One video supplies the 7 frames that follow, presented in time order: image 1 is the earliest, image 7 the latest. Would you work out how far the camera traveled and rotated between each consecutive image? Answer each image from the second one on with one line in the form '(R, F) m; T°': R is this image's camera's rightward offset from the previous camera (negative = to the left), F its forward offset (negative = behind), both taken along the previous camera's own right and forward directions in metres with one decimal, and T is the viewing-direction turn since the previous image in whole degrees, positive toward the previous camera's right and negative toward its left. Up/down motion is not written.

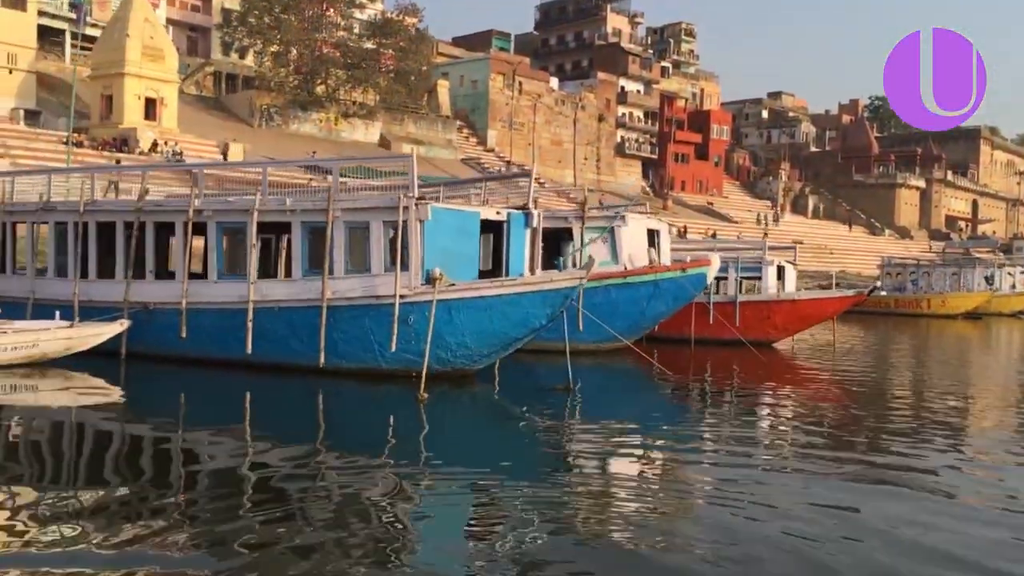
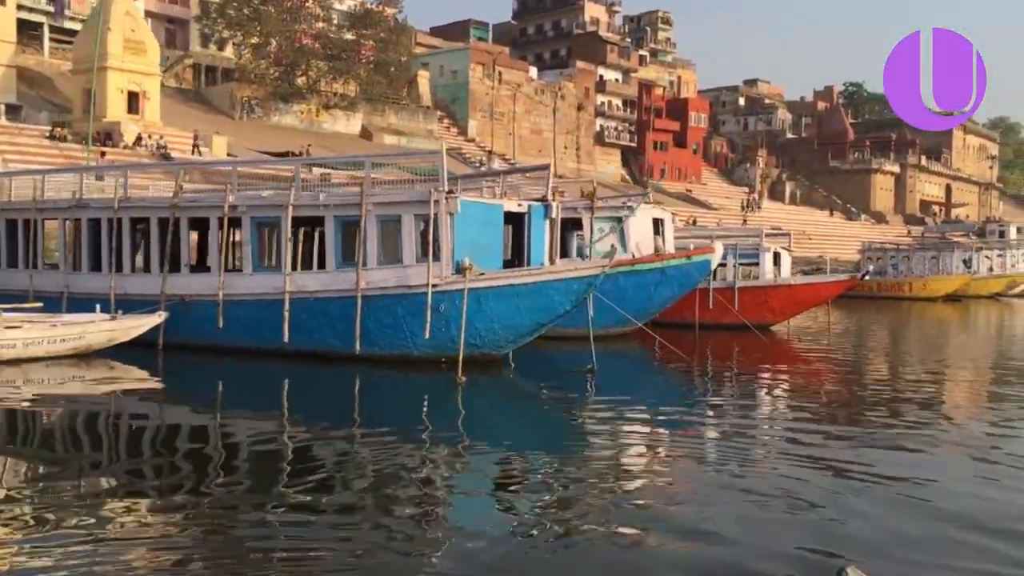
(-0.4, -0.4) m; +1°
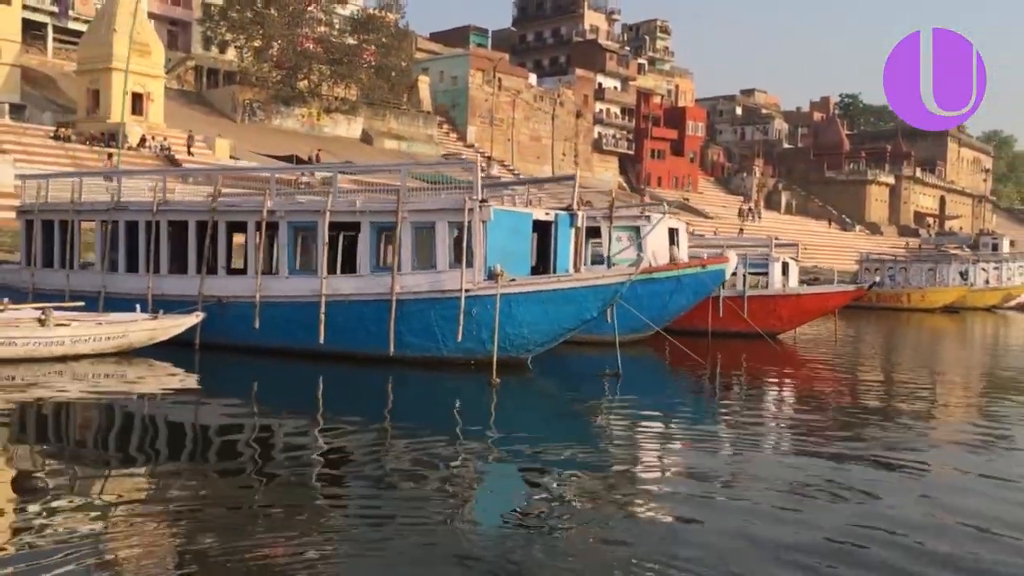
(-0.3, -0.3) m; 0°
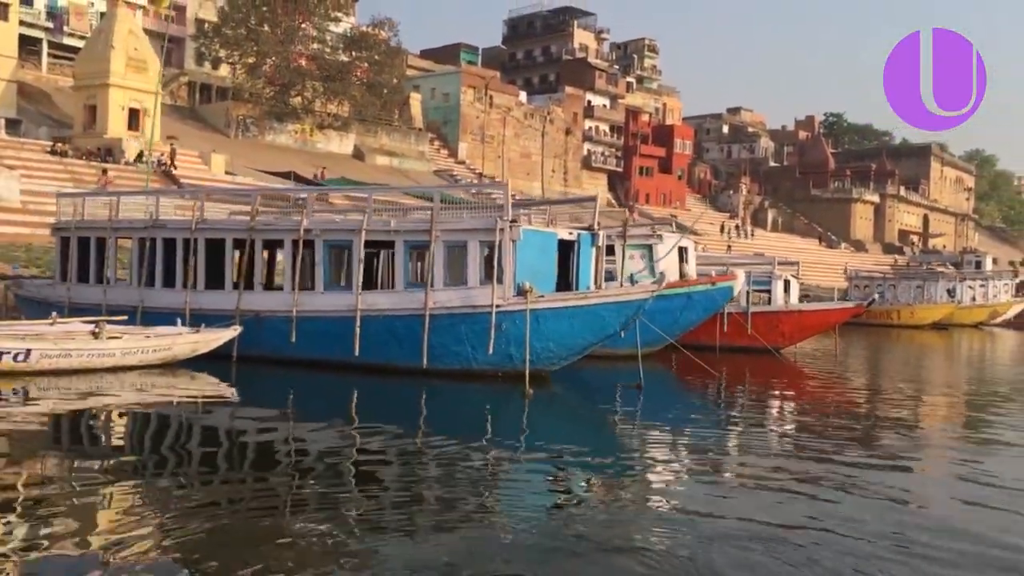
(-0.4, -0.4) m; +1°
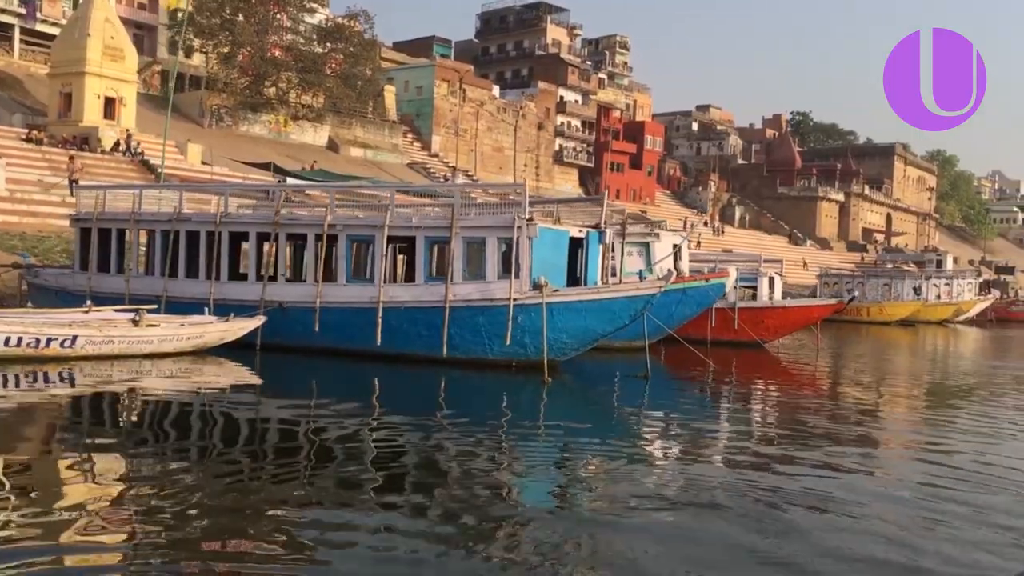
(-0.5, -0.5) m; +2°
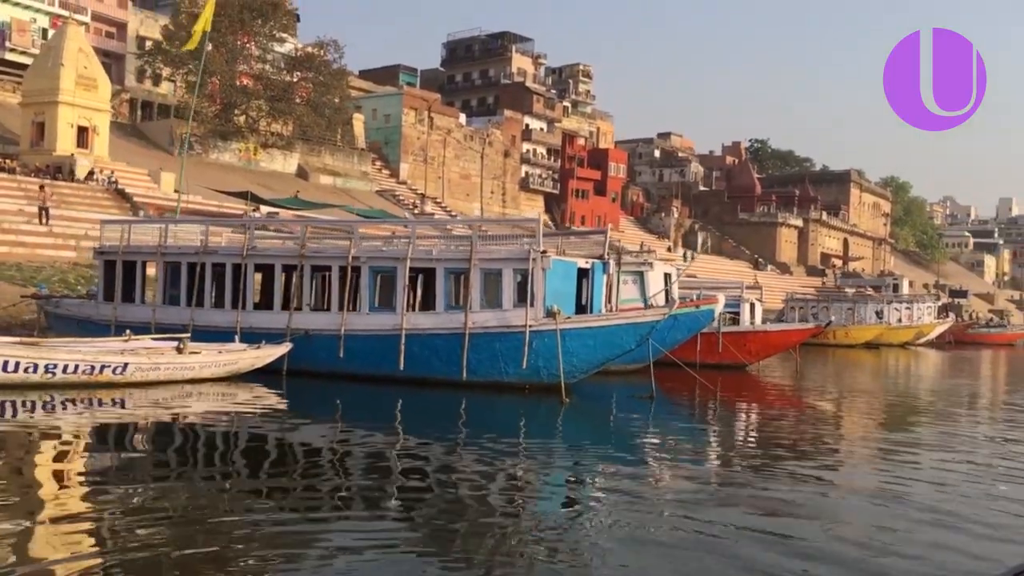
(-0.5, -0.6) m; +2°
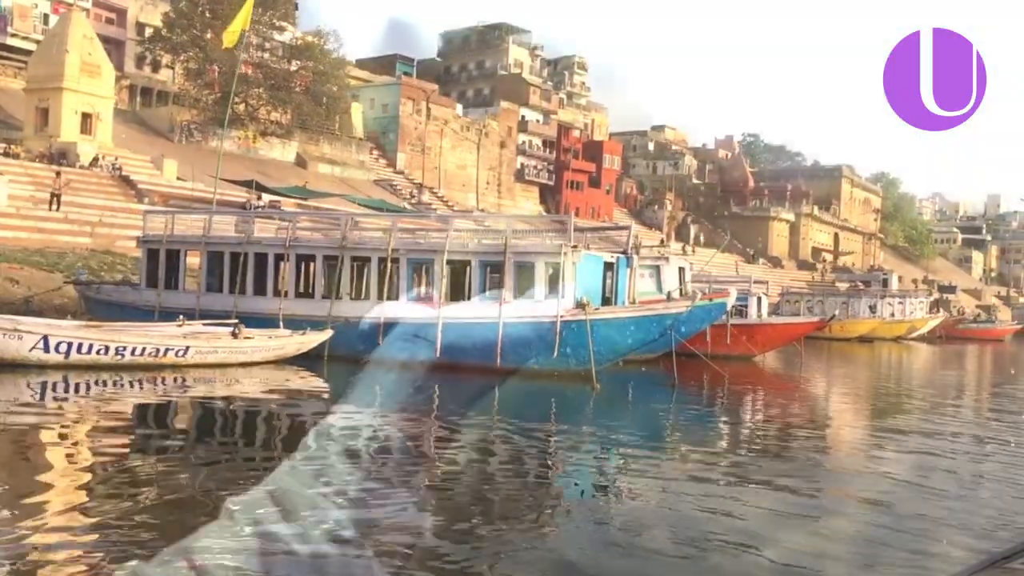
(-0.4, -0.6) m; +1°
